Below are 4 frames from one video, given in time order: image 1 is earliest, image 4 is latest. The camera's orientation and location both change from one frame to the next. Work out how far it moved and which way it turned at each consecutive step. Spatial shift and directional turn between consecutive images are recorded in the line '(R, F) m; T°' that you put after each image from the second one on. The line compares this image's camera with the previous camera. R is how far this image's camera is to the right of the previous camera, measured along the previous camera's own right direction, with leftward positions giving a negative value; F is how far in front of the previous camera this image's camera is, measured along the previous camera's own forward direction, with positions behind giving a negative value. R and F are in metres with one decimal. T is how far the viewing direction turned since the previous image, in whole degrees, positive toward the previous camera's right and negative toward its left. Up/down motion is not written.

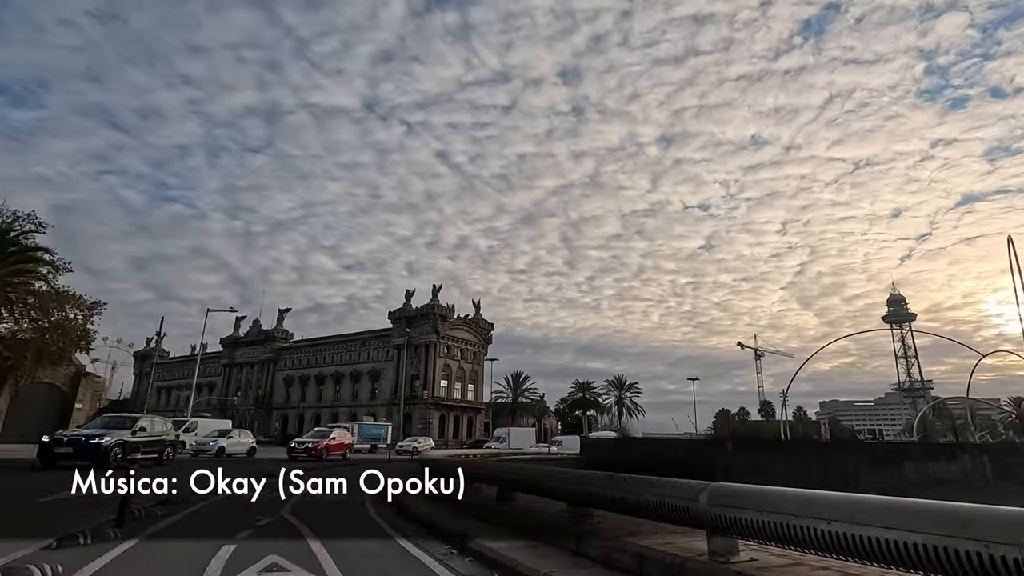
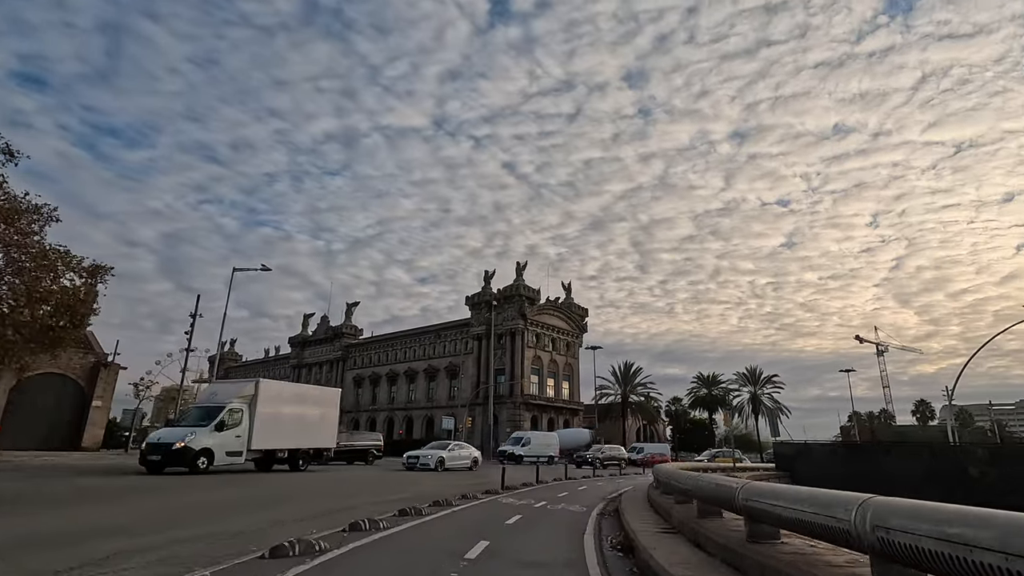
(-3.7, +13.4) m; -8°
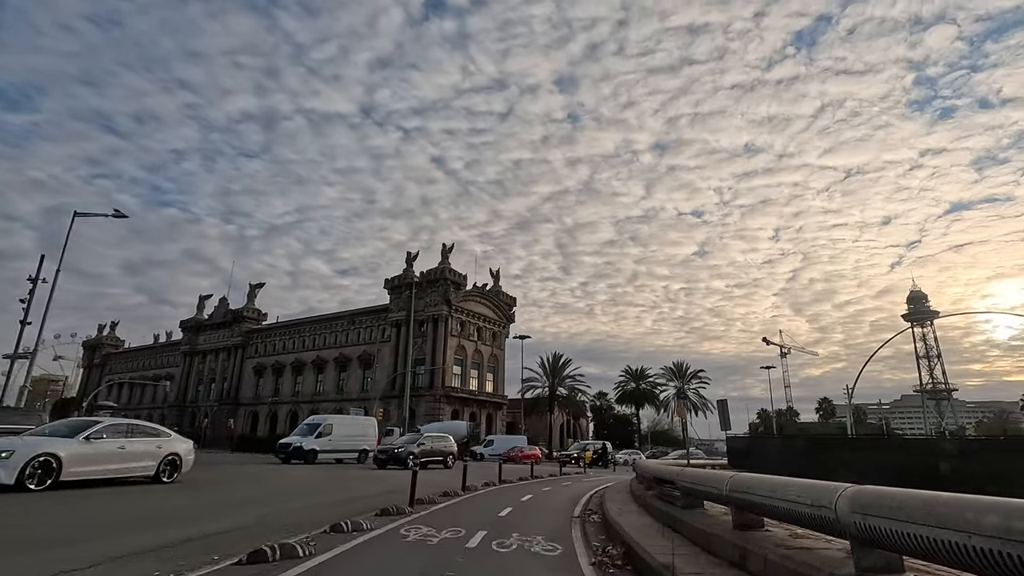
(0.0, +4.5) m; +8°
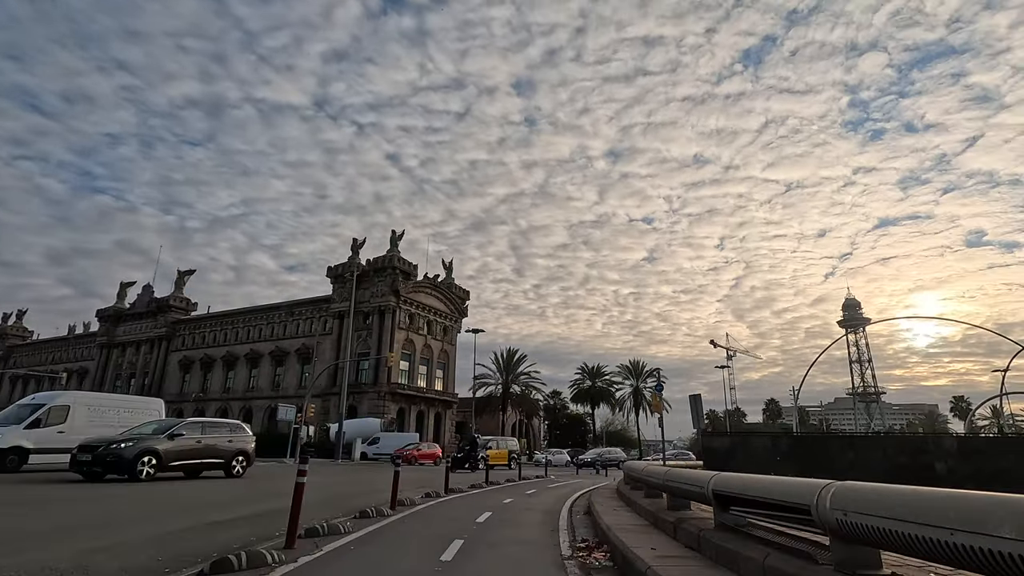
(0.0, +3.1) m; +5°
